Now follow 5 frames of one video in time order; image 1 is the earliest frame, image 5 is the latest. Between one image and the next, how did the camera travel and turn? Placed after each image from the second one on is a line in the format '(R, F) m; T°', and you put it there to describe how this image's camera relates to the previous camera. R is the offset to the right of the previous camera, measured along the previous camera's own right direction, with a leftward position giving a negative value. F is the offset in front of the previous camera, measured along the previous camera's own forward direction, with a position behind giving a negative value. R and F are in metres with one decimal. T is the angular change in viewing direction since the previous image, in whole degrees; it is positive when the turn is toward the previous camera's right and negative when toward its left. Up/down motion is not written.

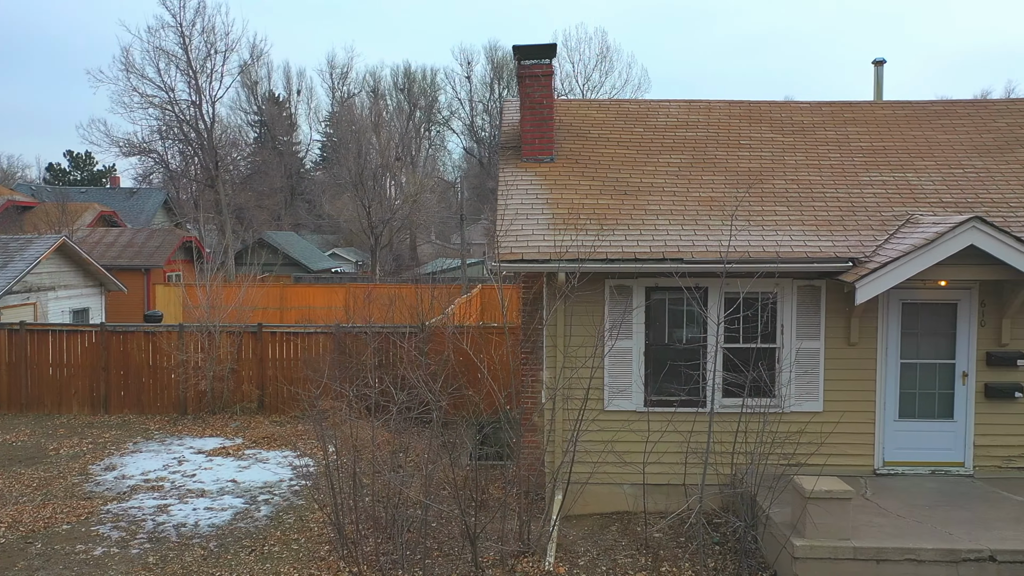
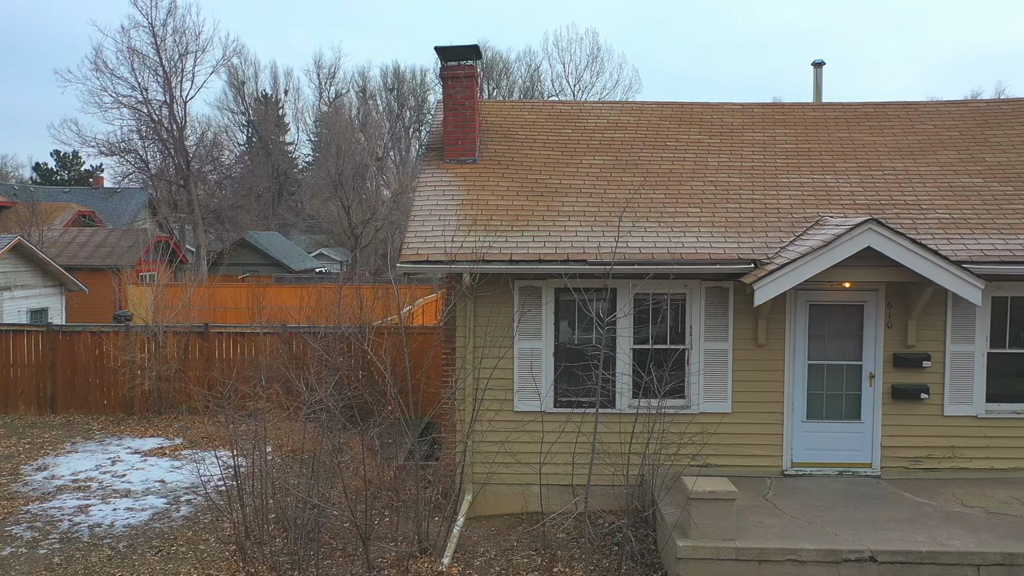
(+0.8, 0.0) m; 0°
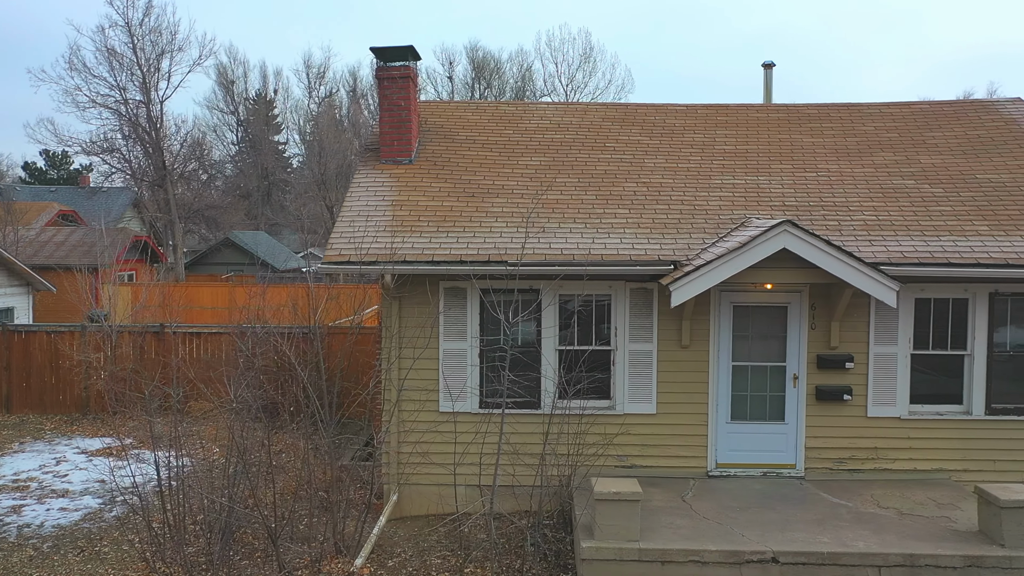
(+0.6, 0.0) m; 0°
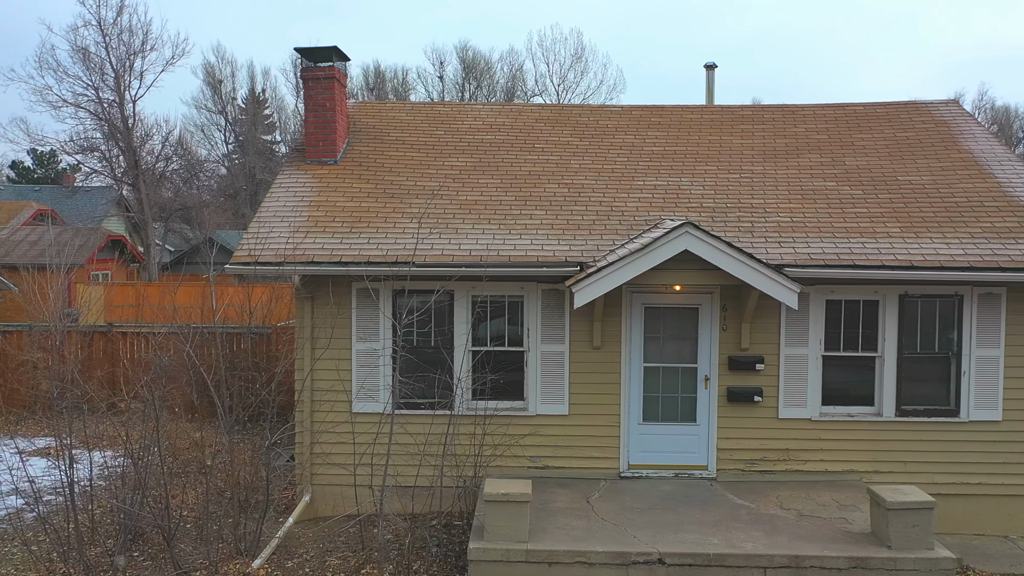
(+0.7, 0.0) m; 0°
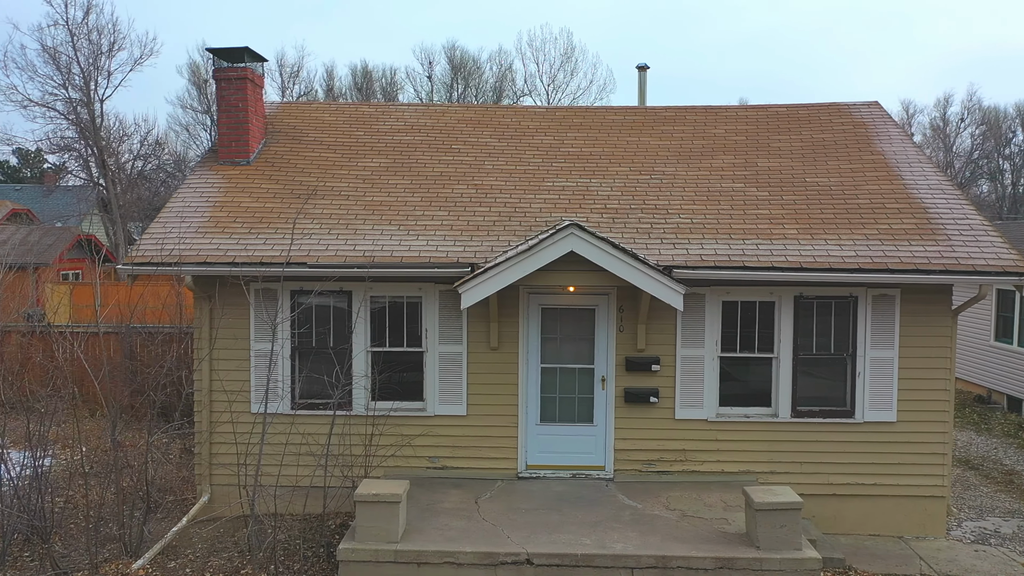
(+0.9, 0.0) m; 0°
